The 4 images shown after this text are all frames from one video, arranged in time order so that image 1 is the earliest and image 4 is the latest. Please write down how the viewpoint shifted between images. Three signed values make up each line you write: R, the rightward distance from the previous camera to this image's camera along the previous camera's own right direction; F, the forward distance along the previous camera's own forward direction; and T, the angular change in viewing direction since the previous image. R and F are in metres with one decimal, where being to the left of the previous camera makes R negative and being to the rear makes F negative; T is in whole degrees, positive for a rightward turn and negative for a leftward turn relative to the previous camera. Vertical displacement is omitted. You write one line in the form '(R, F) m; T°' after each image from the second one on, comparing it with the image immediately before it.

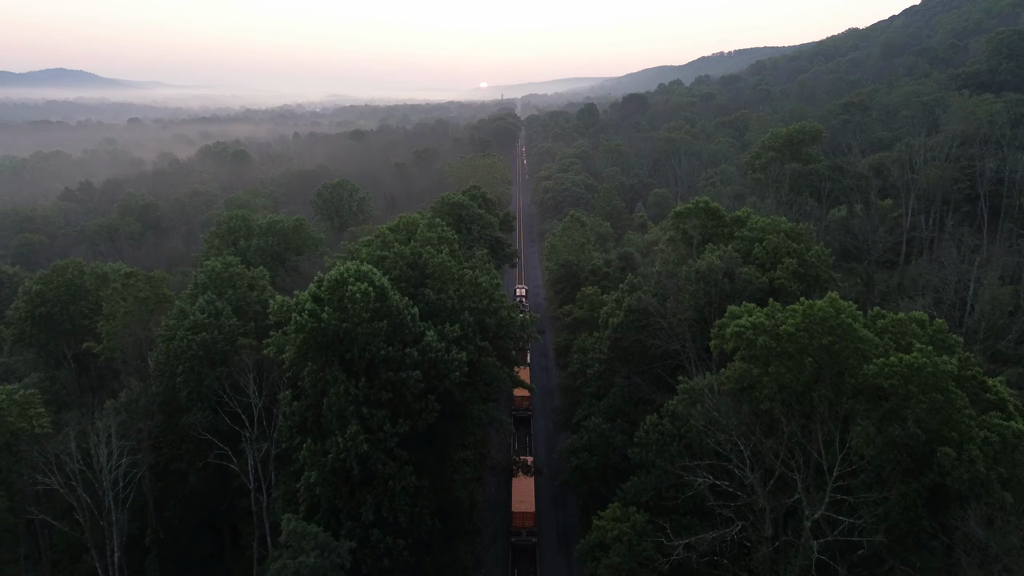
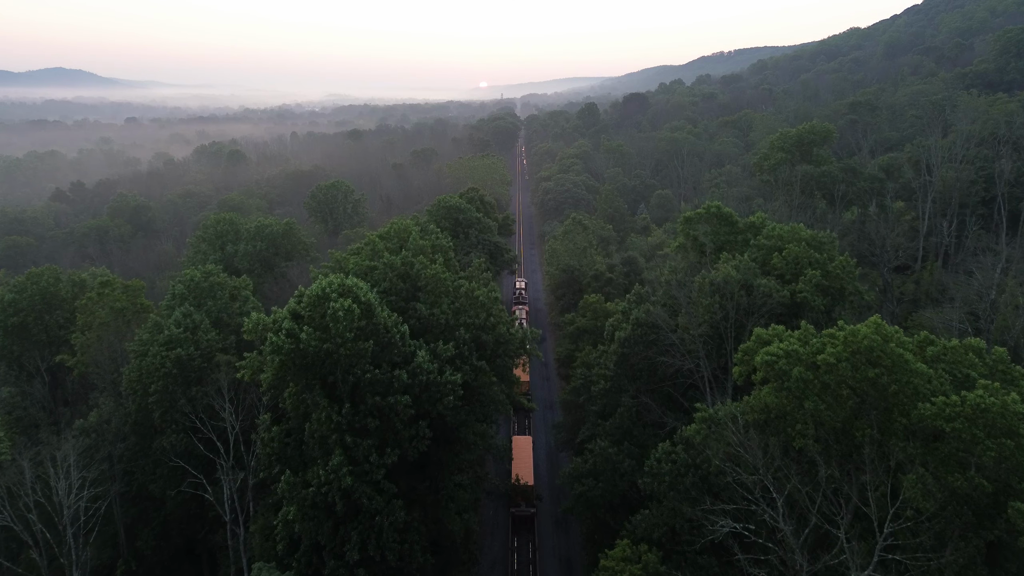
(0.0, +2.0) m; 0°
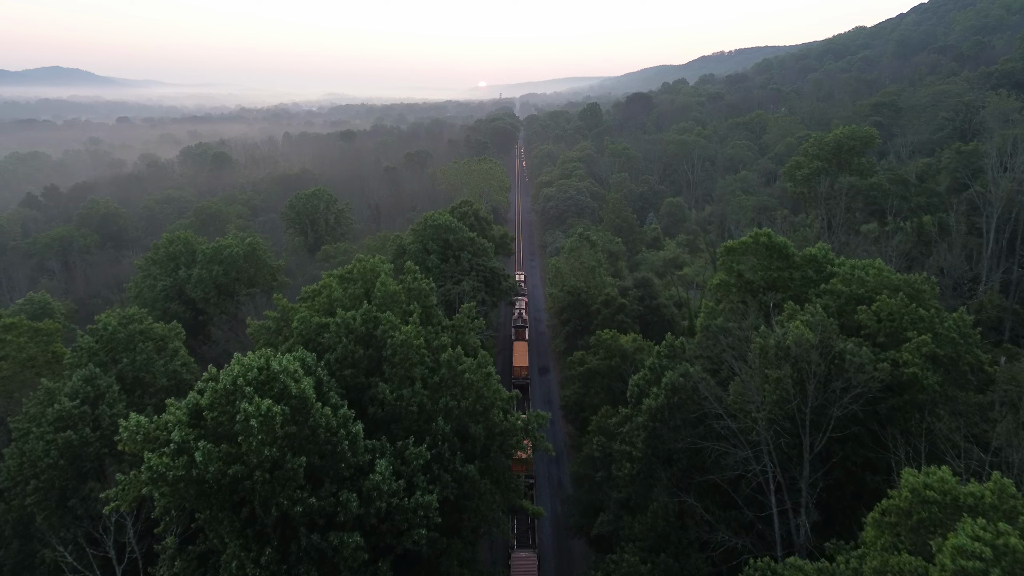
(0.0, +6.3) m; 0°
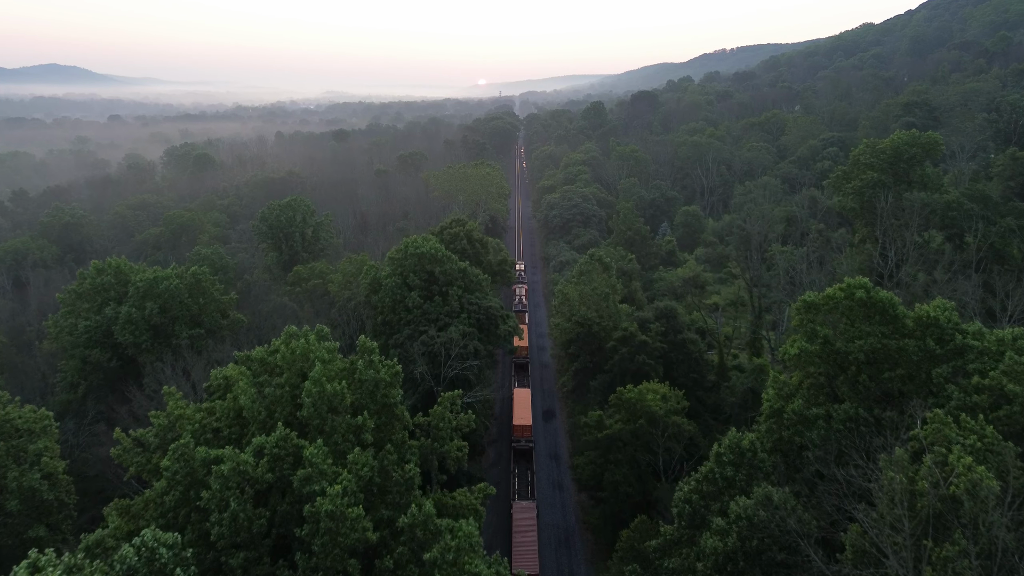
(0.0, +6.9) m; 0°
